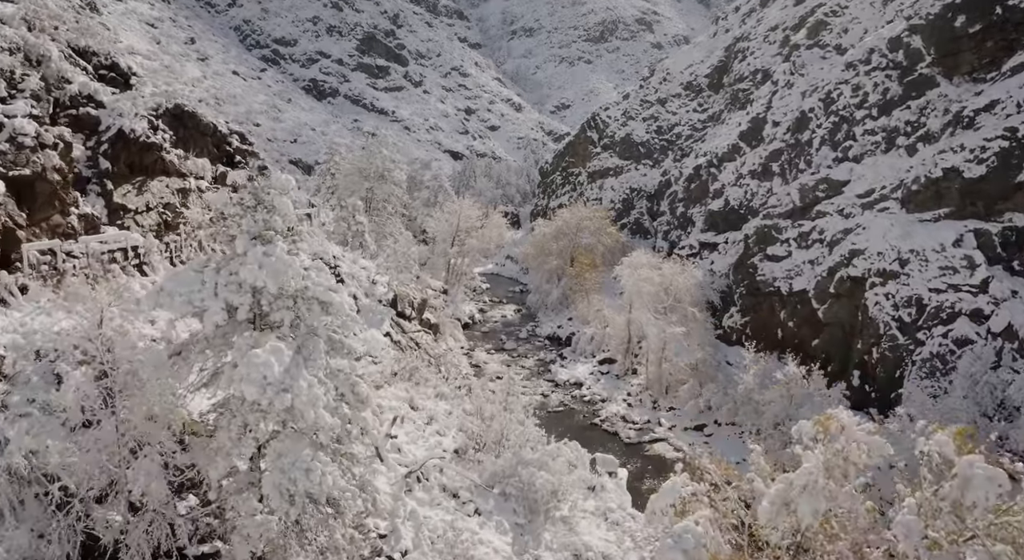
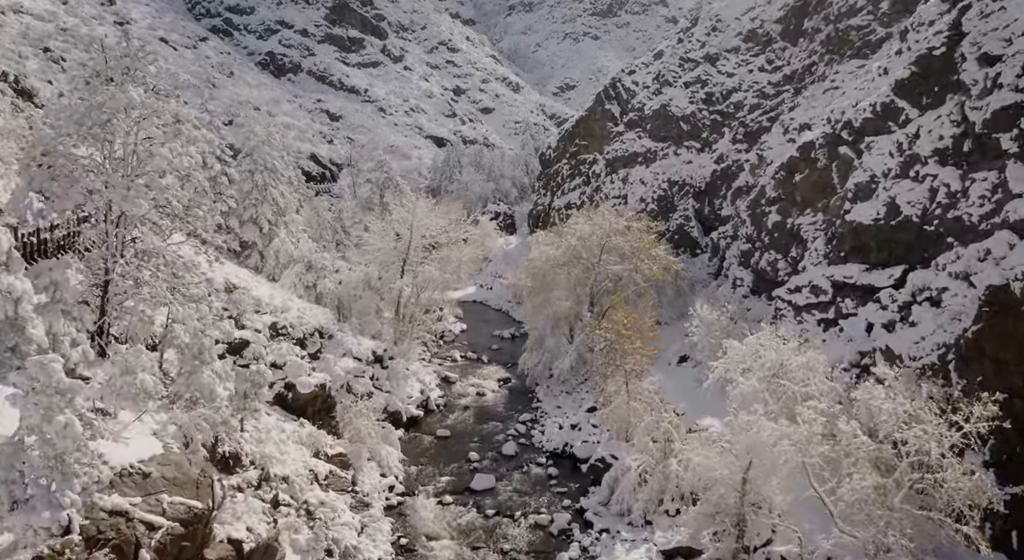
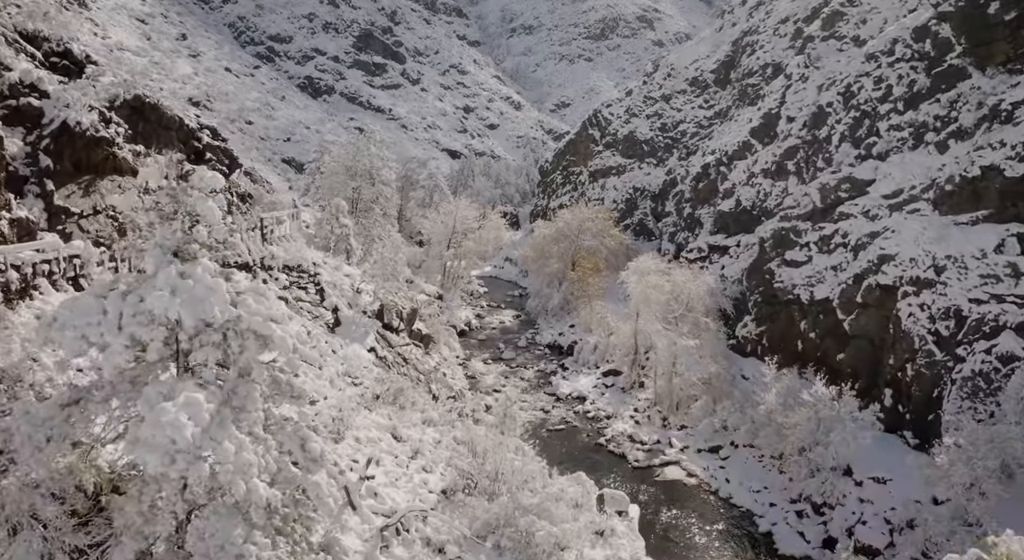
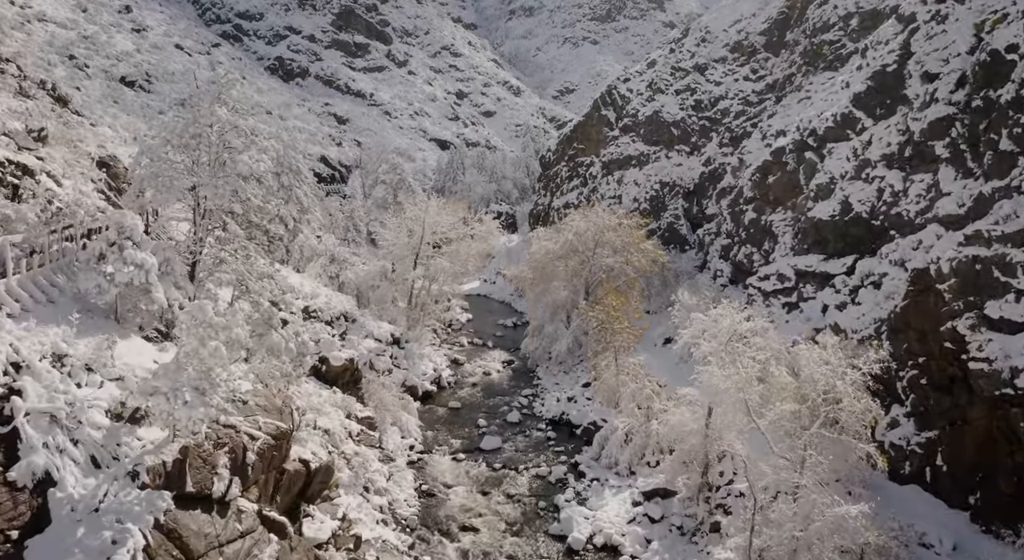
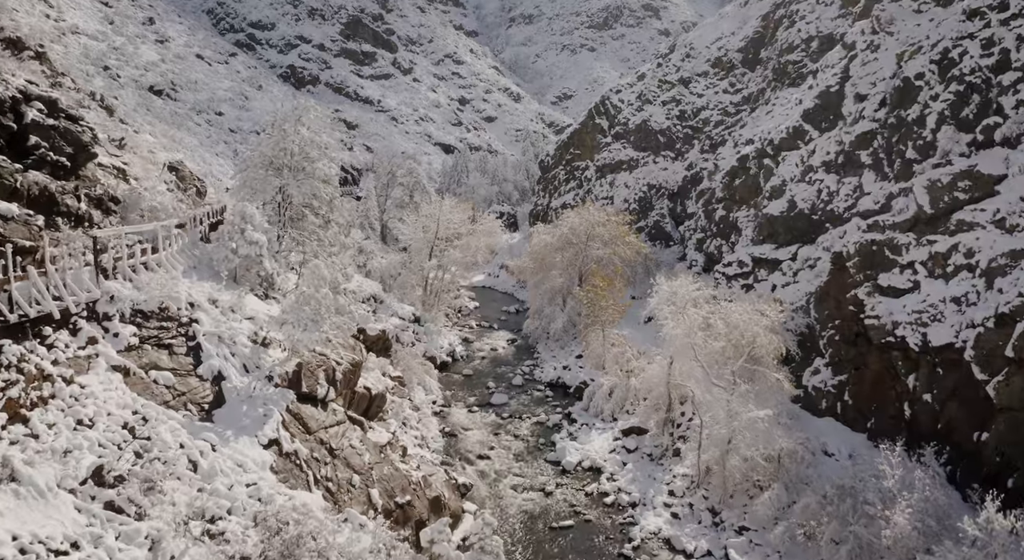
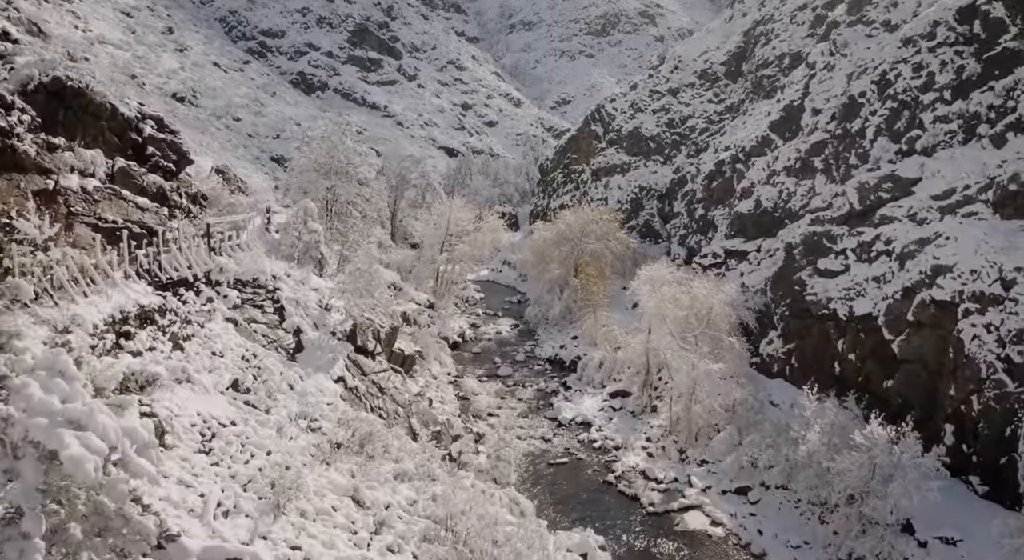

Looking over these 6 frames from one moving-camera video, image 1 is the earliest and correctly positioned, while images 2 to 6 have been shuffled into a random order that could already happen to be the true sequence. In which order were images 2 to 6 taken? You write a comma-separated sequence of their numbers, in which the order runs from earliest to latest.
3, 6, 5, 4, 2
